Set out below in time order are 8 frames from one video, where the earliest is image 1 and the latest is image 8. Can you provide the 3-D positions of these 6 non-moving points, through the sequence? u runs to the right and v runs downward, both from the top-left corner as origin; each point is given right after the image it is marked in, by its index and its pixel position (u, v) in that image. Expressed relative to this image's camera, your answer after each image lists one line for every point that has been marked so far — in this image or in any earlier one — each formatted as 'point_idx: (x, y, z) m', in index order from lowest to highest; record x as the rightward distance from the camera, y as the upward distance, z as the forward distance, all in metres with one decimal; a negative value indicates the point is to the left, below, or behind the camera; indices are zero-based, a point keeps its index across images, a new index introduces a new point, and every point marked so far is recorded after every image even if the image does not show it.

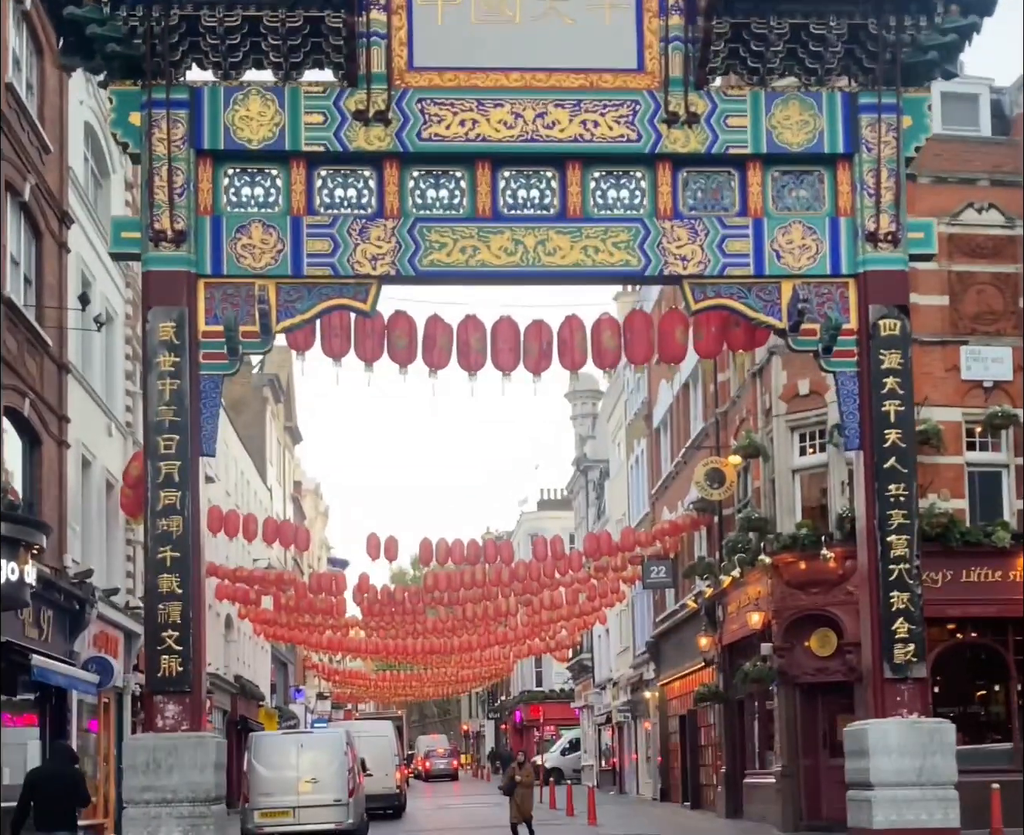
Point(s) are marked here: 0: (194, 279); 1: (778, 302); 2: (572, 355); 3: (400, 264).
0: (-3.0, +1.3, +15.4) m
1: (+2.6, +1.1, +15.8) m
2: (+0.6, +0.6, +16.0) m
3: (-1.1, +1.5, +15.5) m
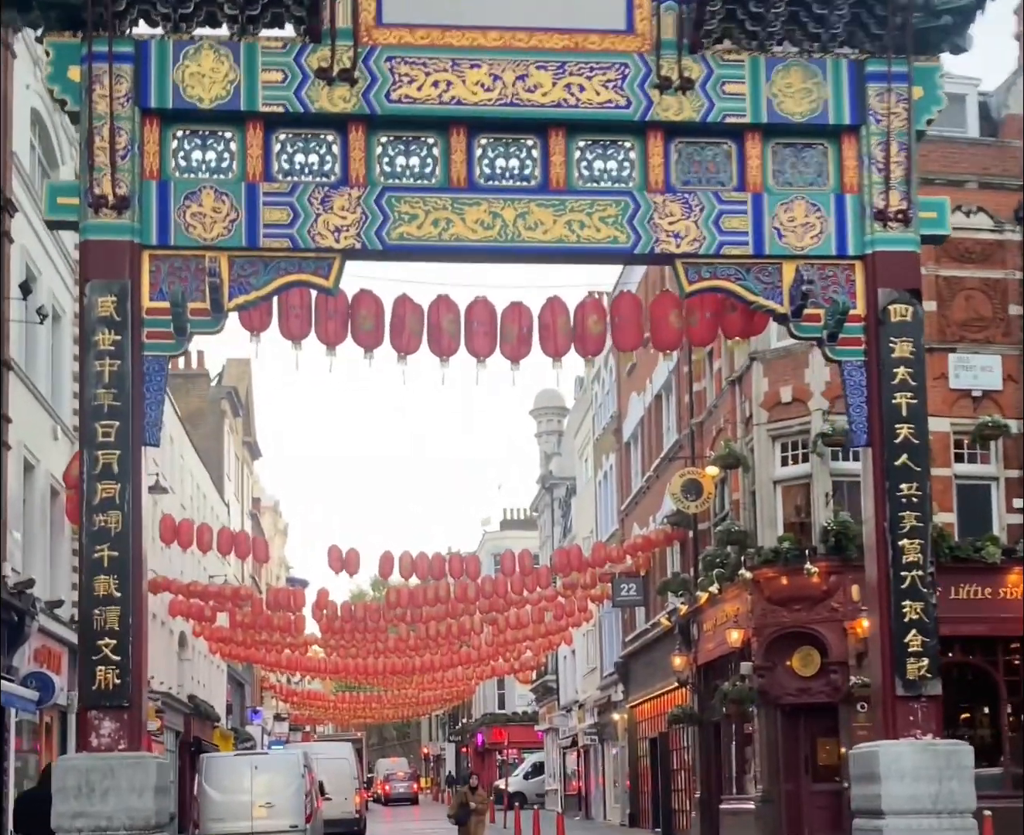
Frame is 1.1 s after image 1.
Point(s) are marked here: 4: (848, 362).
0: (-3.2, +1.4, +13.9) m
1: (+2.4, +1.2, +14.5) m
2: (+0.4, +0.7, +14.6) m
3: (-1.3, +1.6, +14.1) m
4: (+3.0, +0.5, +14.5) m
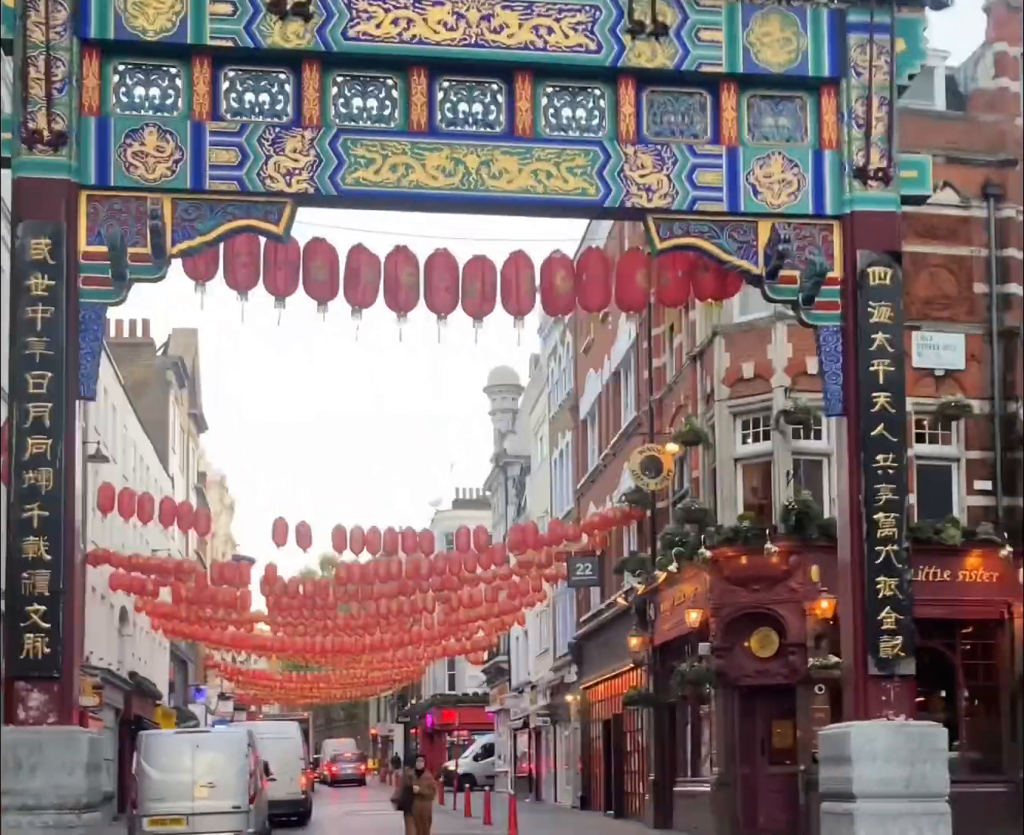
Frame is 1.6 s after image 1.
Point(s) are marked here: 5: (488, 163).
0: (-3.5, +1.8, +13.1) m
1: (+2.0, +1.5, +13.8) m
2: (0.0, +1.0, +13.8) m
3: (-1.6, +1.9, +13.3) m
4: (+2.6, +0.8, +13.9) m
5: (-0.2, +2.1, +13.5) m
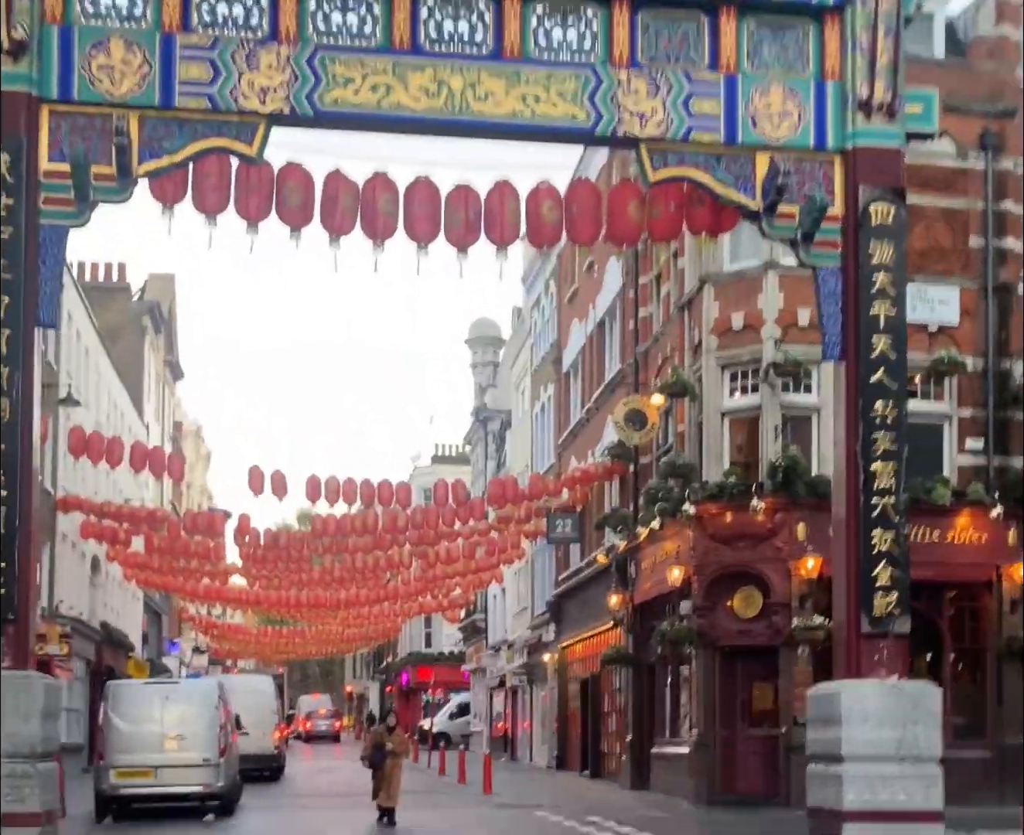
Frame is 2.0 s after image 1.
0: (-3.6, +2.4, +12.3) m
1: (+1.9, +1.9, +13.2) m
2: (-0.1, +1.5, +13.2) m
3: (-1.7, +2.4, +12.6) m
4: (+2.5, +1.2, +13.2) m
5: (-0.3, +2.6, +12.8) m
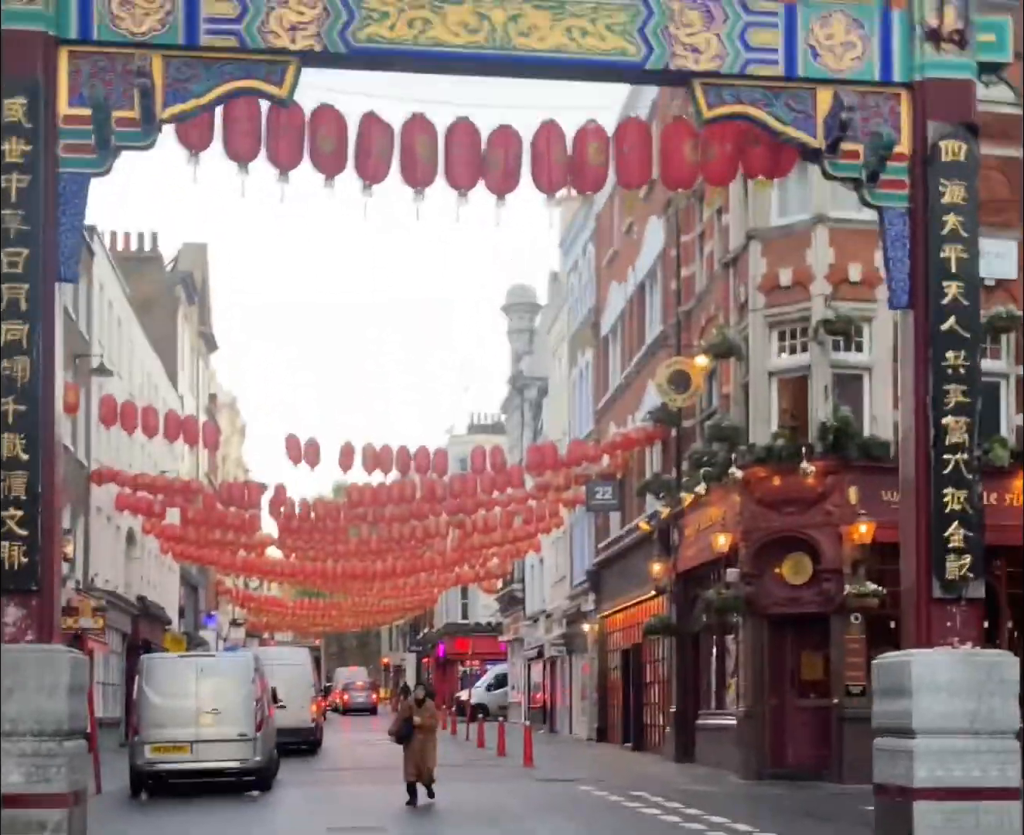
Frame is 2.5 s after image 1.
0: (-3.3, +2.7, +11.6) m
1: (+2.3, +2.3, +12.4) m
2: (+0.3, +1.9, +12.4) m
3: (-1.3, +2.8, +11.9) m
4: (+2.9, +1.6, +12.4) m
5: (0.0, +2.9, +12.1) m
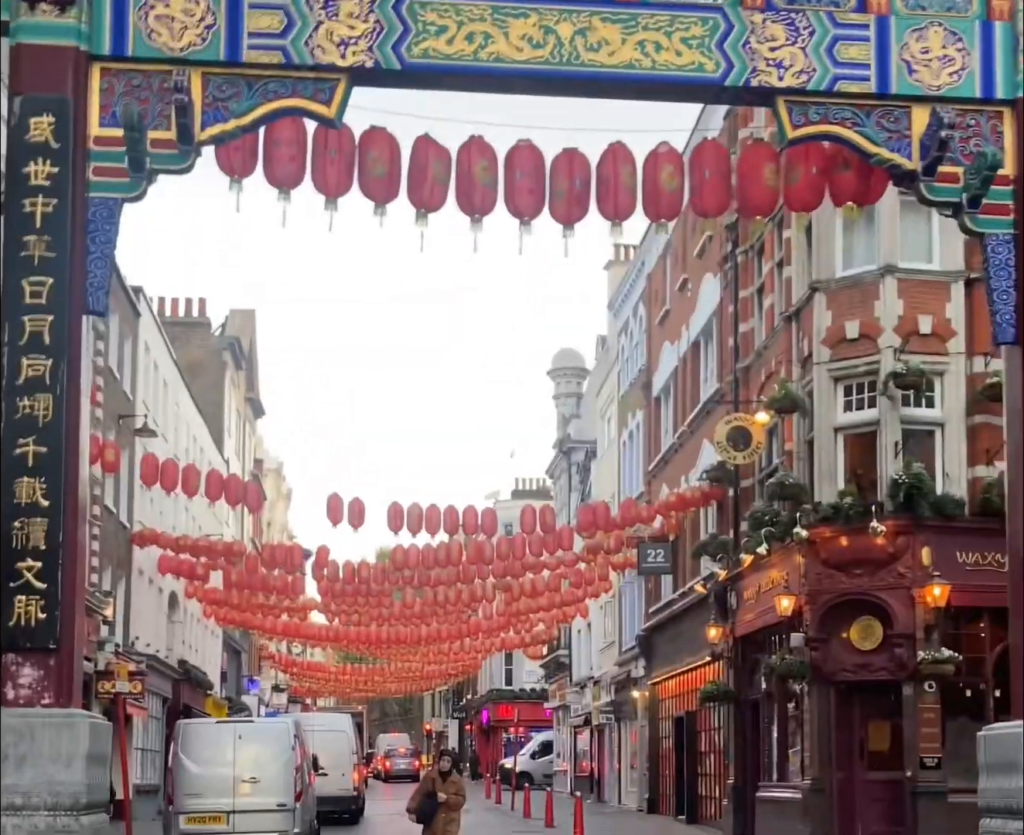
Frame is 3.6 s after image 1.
0: (-2.8, +2.4, +10.8) m
1: (+2.7, +2.0, +11.3) m
2: (+0.7, +1.5, +11.4) m
3: (-0.9, +2.4, +10.9) m
4: (+3.3, +1.3, +11.4) m
5: (+0.5, +2.6, +11.1) m
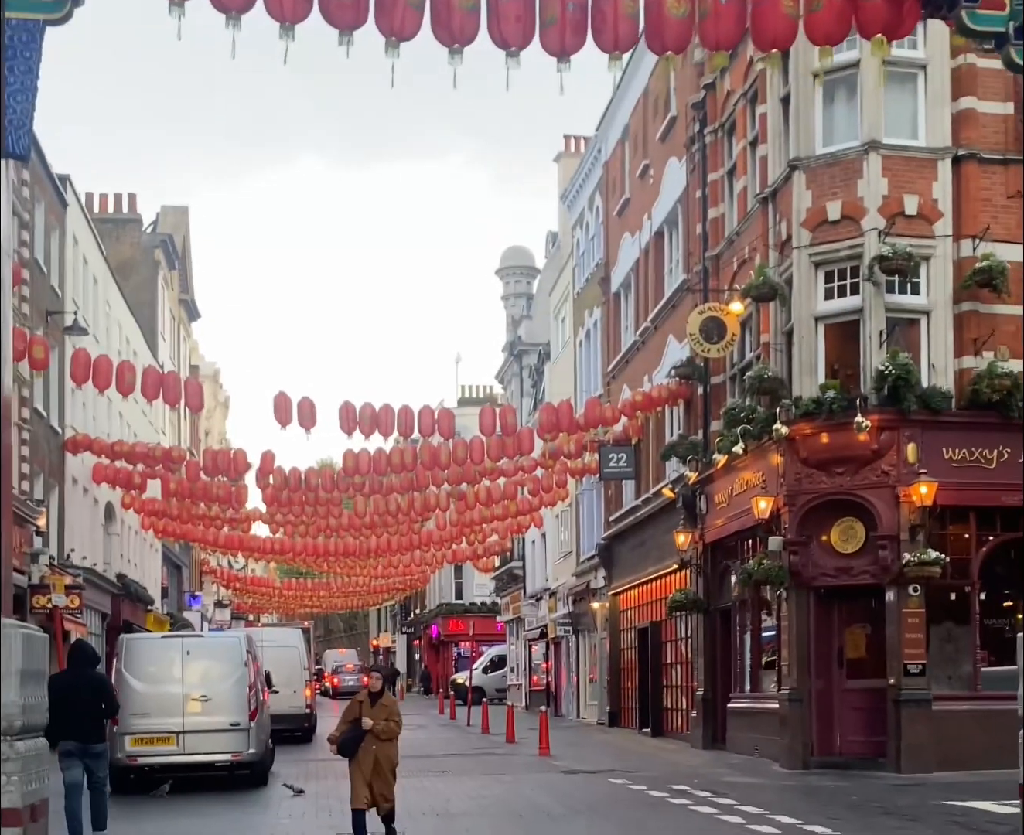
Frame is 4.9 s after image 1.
0: (-2.9, +3.1, +9.1) m
1: (+2.7, +2.8, +9.9) m
2: (+0.6, +2.4, +9.9) m
3: (-1.0, +3.2, +9.3) m
4: (+3.3, +2.1, +10.0) m
5: (+0.4, +3.4, +9.5) m
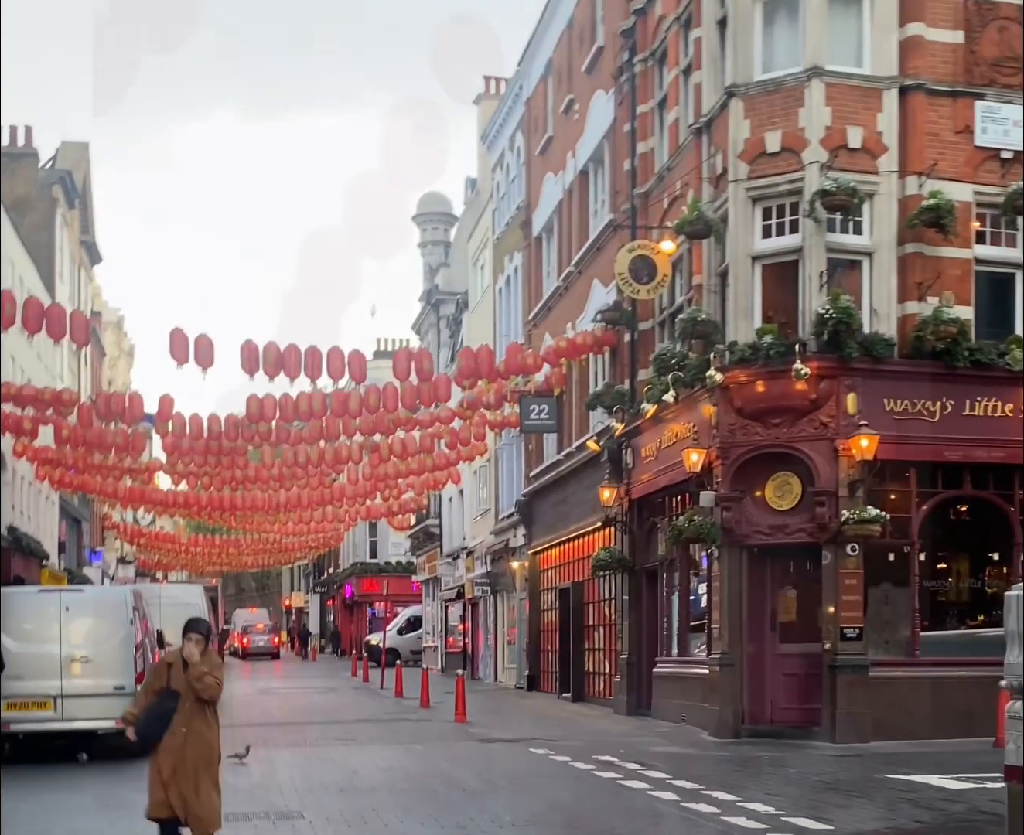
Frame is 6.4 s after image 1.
0: (-3.3, +3.6, +7.2) m
1: (+2.2, +3.2, +8.3) m
2: (+0.2, +2.8, +8.3) m
3: (-1.4, +3.7, +7.6) m
4: (+2.8, +2.5, +8.4) m
5: (0.0, +3.8, +7.8) m
